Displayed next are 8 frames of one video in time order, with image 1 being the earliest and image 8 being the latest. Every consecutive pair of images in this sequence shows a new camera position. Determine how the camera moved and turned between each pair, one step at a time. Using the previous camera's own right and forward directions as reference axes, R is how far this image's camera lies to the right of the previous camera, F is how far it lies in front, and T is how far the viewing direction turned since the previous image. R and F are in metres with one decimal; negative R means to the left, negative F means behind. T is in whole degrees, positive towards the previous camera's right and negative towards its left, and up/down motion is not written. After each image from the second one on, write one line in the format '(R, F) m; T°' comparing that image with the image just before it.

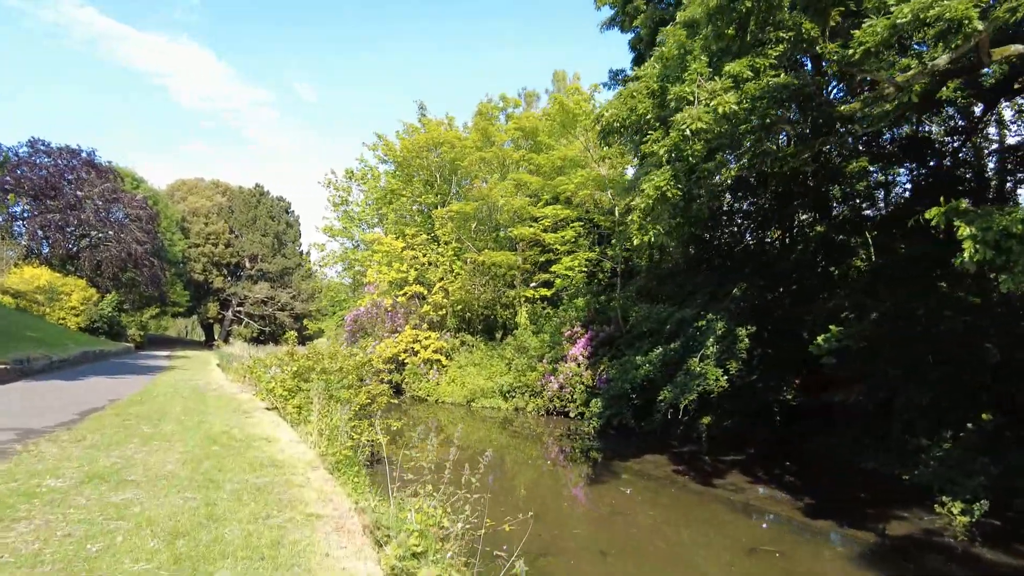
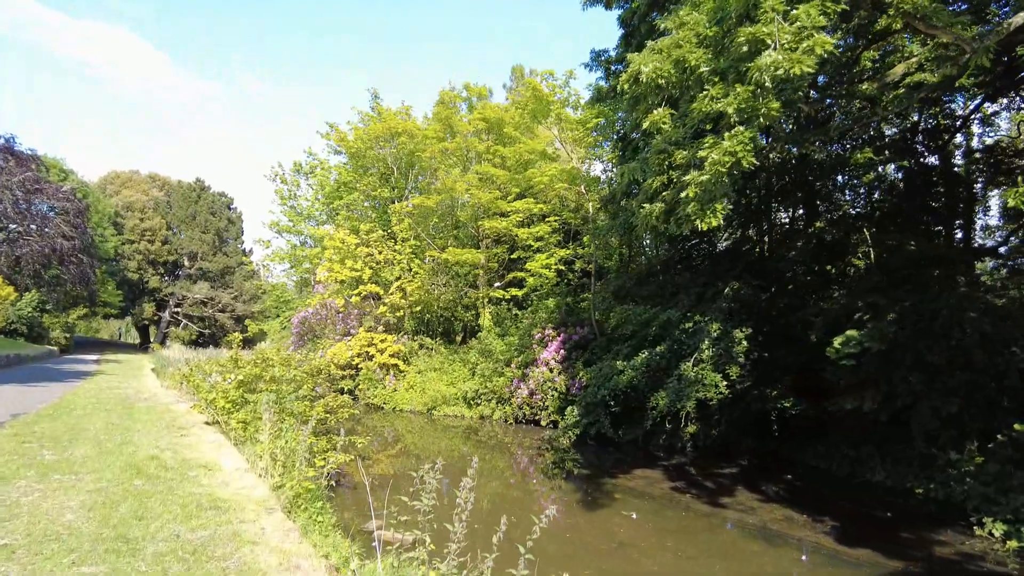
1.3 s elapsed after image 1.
(-0.3, +0.9) m; +4°
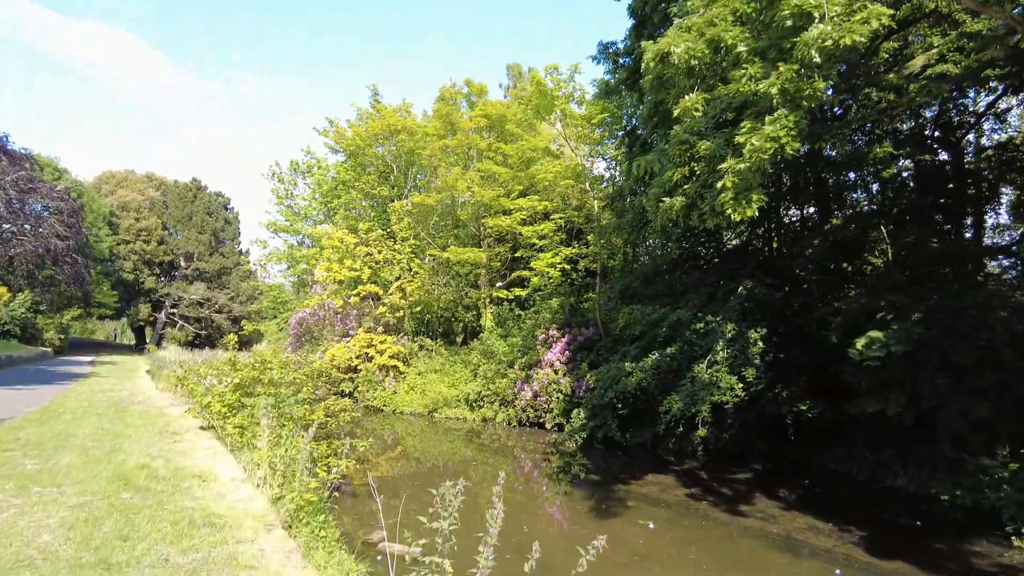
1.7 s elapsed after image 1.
(-0.1, +0.3) m; 0°
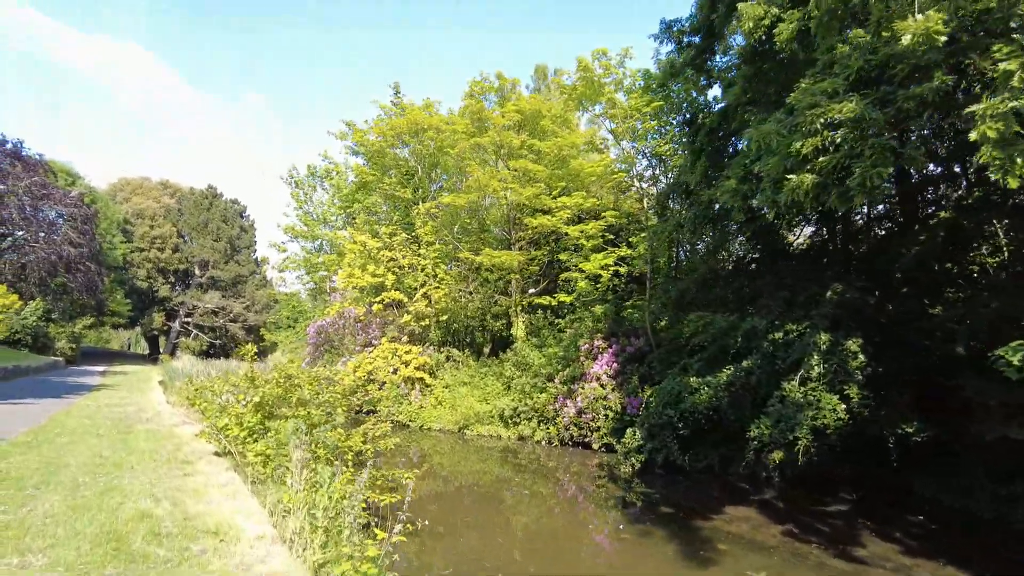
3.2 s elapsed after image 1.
(-0.5, +1.0) m; -1°
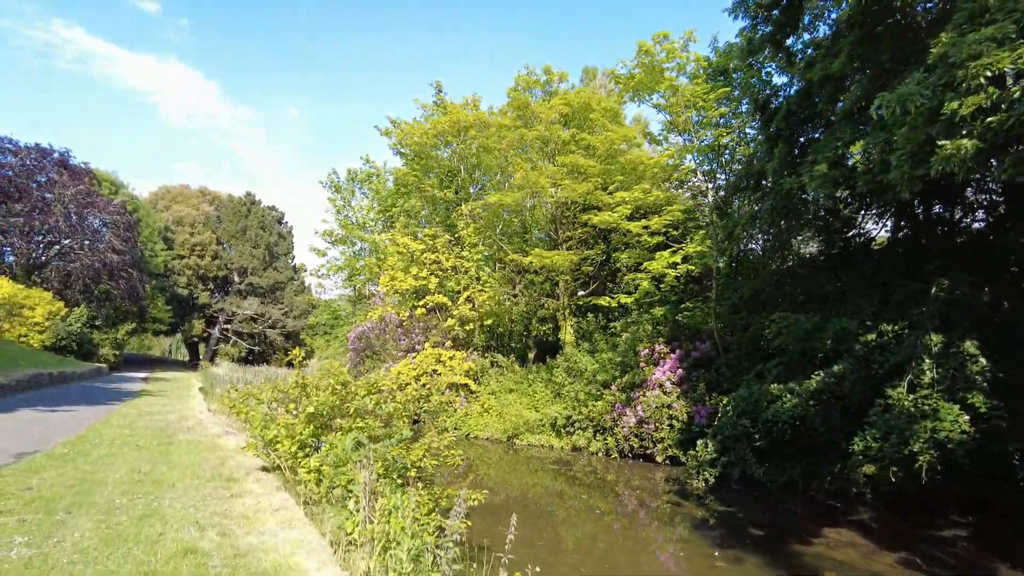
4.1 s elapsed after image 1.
(-0.4, +0.6) m; -3°
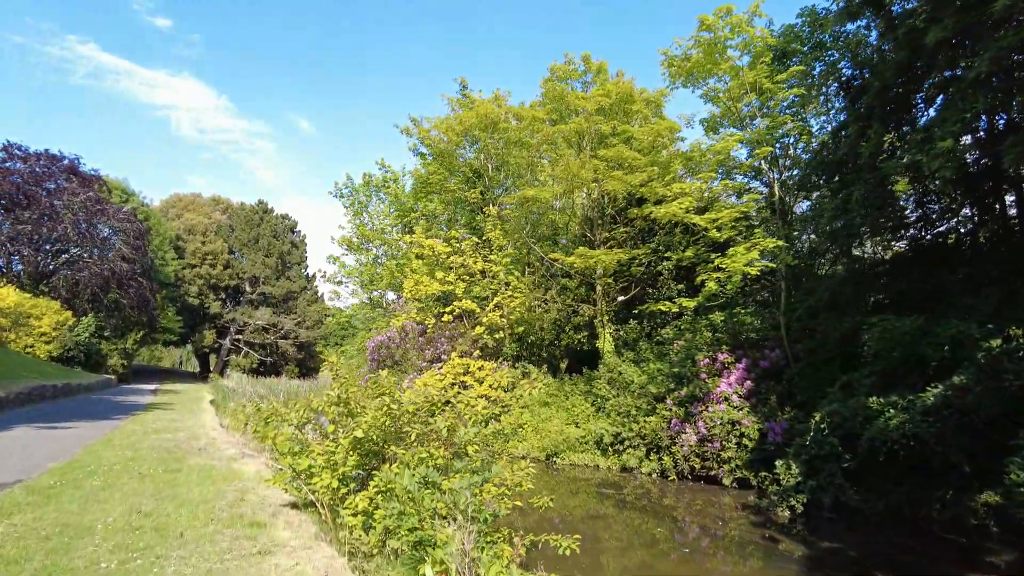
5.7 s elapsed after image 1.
(-0.5, +1.0) m; -1°
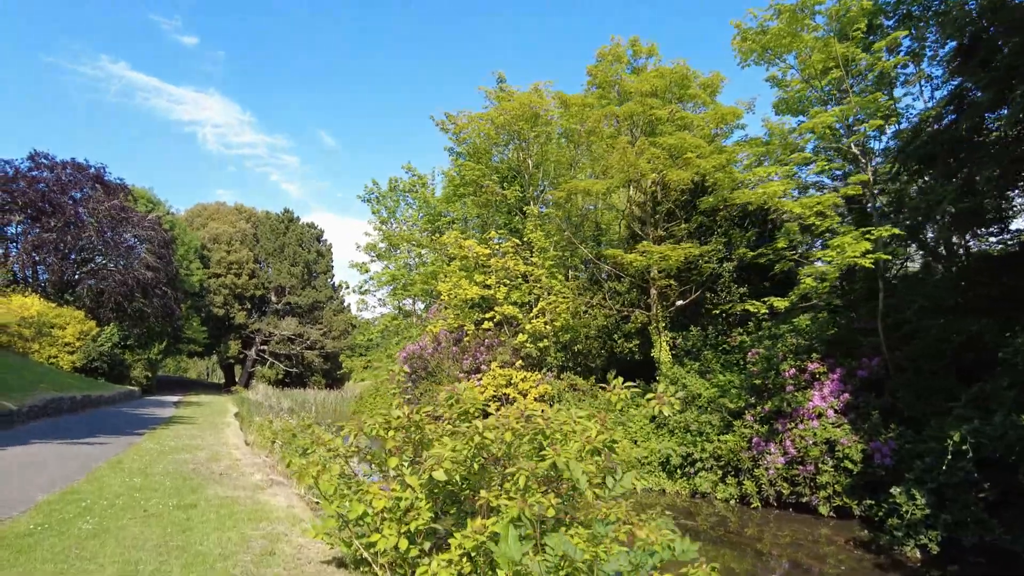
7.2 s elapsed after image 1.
(-0.5, +1.0) m; -2°
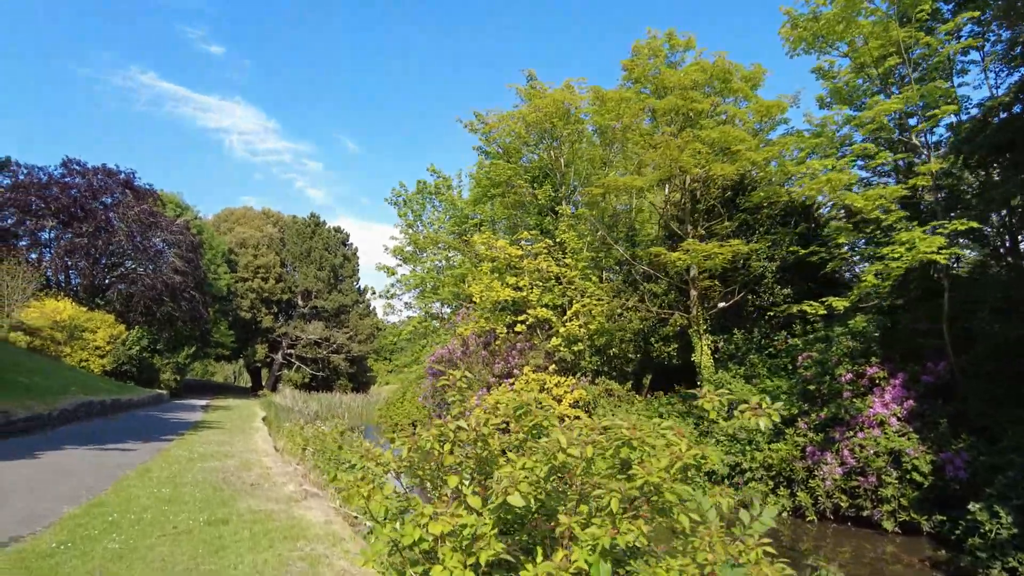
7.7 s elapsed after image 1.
(-0.2, +0.4) m; -2°
